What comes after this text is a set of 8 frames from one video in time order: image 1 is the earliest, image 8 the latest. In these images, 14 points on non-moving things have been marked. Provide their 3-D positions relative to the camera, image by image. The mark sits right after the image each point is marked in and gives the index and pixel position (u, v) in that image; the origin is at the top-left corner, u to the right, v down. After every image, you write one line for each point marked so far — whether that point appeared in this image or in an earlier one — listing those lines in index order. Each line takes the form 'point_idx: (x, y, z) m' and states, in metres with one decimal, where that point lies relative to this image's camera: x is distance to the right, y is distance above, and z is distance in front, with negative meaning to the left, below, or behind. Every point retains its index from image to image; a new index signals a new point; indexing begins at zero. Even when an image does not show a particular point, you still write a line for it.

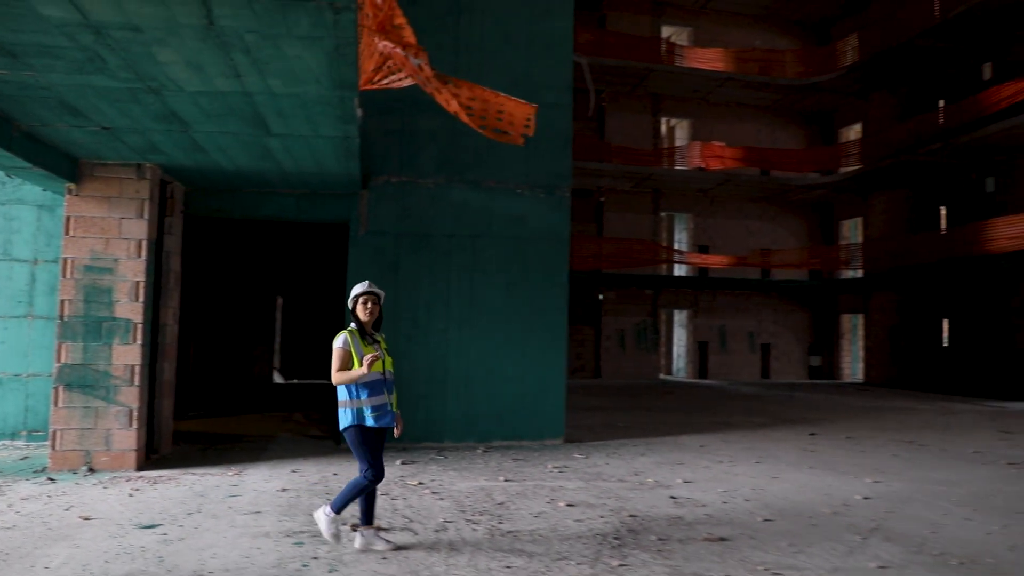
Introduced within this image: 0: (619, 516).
0: (+0.7, -1.4, +4.9) m
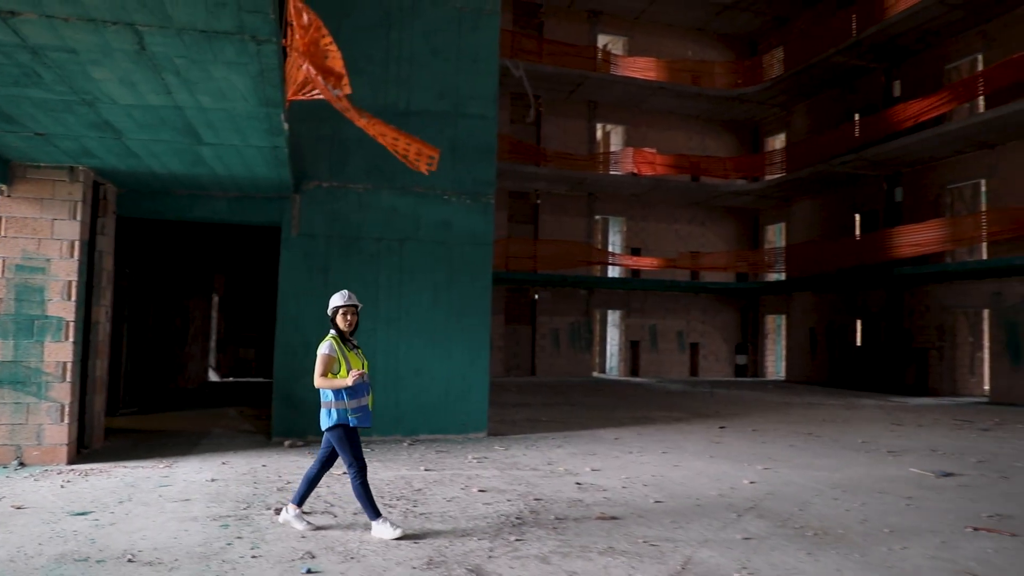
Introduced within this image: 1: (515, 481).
0: (+0.1, -1.4, +5.3) m
1: (0.0, -1.5, +5.9) m
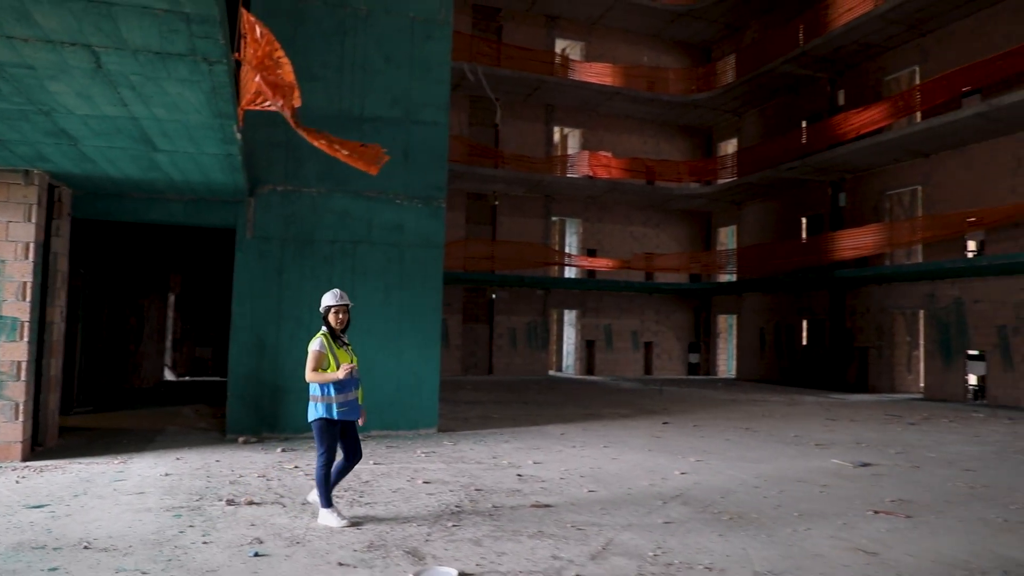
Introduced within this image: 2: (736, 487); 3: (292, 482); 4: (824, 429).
0: (-0.3, -1.5, +5.7) m
1: (-0.4, -1.5, +6.3) m
2: (+1.7, -1.6, +6.0) m
3: (-1.6, -1.4, +5.7) m
4: (+4.0, -1.8, +9.9) m
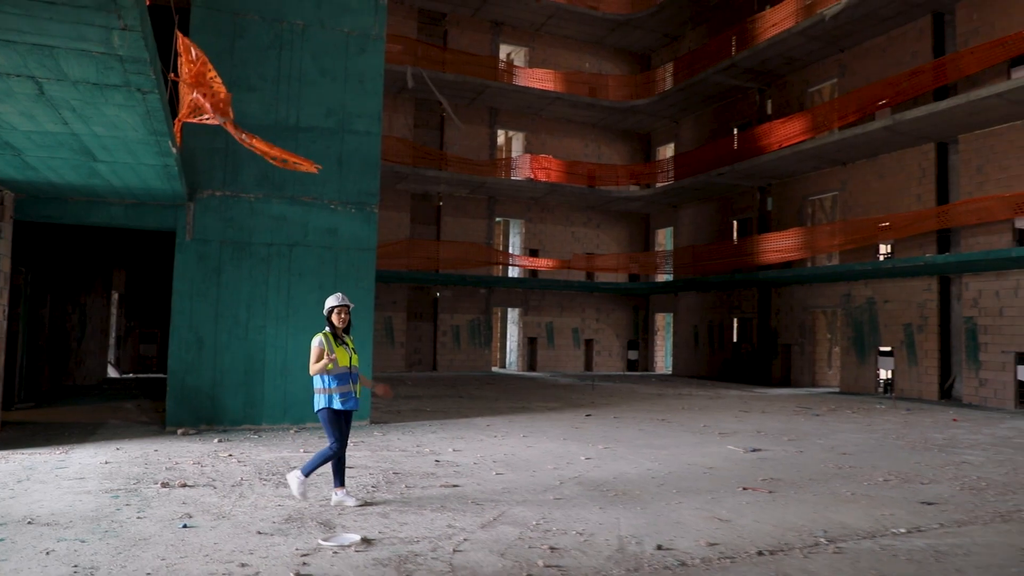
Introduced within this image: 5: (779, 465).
0: (-1.0, -1.5, +6.2) m
1: (-1.1, -1.5, +6.8) m
2: (+1.0, -1.6, +6.7) m
3: (-2.3, -1.4, +6.2) m
4: (+3.0, -1.8, +10.7) m
5: (+2.5, -1.6, +7.2) m
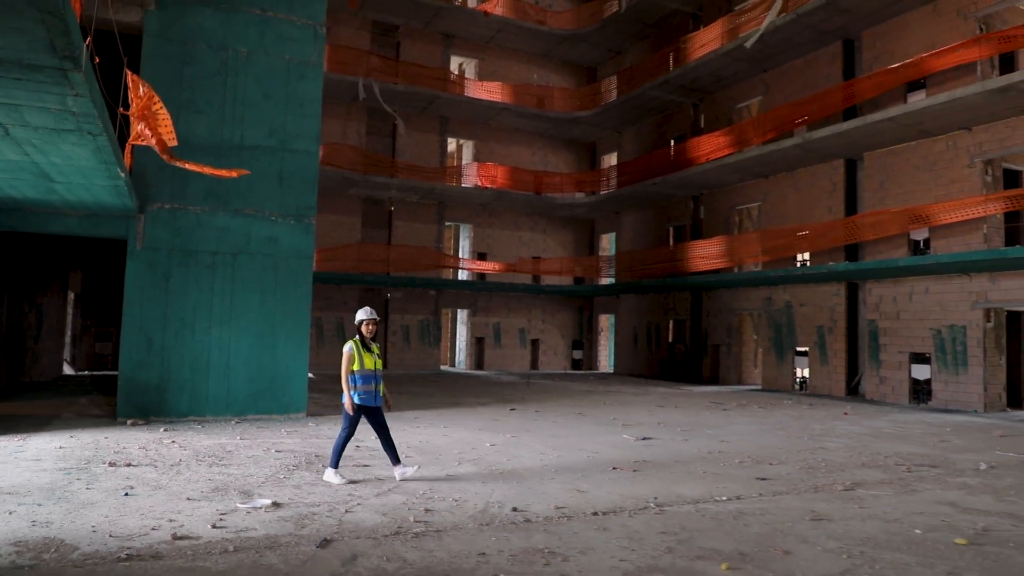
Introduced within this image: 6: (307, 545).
0: (-1.9, -1.5, +7.2) m
1: (-2.0, -1.6, +7.8) m
2: (+0.2, -1.7, +7.7) m
3: (-3.2, -1.5, +7.1) m
4: (+2.0, -1.9, +11.8) m
5: (+1.6, -1.7, +8.3) m
6: (-1.1, -1.4, +4.2) m
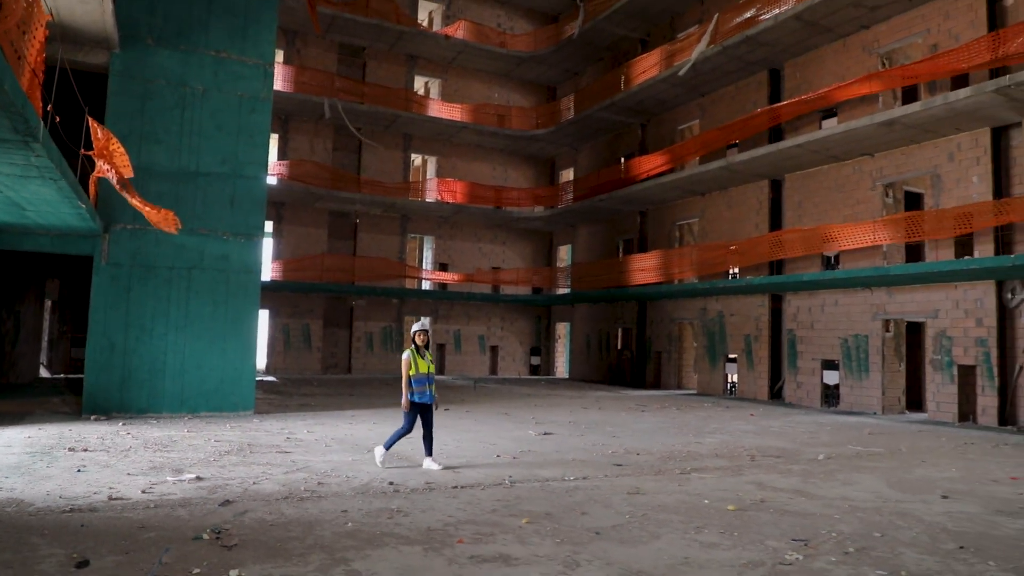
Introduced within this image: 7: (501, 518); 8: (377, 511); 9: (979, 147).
0: (-2.9, -1.7, +8.4) m
1: (-3.1, -1.7, +9.0) m
2: (-0.9, -1.8, +9.0) m
3: (-4.2, -1.6, +8.4) m
4: (+0.9, -2.1, +13.1) m
5: (+0.5, -1.9, +9.6) m
6: (-2.1, -1.5, +5.5) m
7: (-0.1, -1.6, +5.4) m
8: (-1.0, -1.6, +5.5) m
9: (+8.3, +2.5, +13.9) m
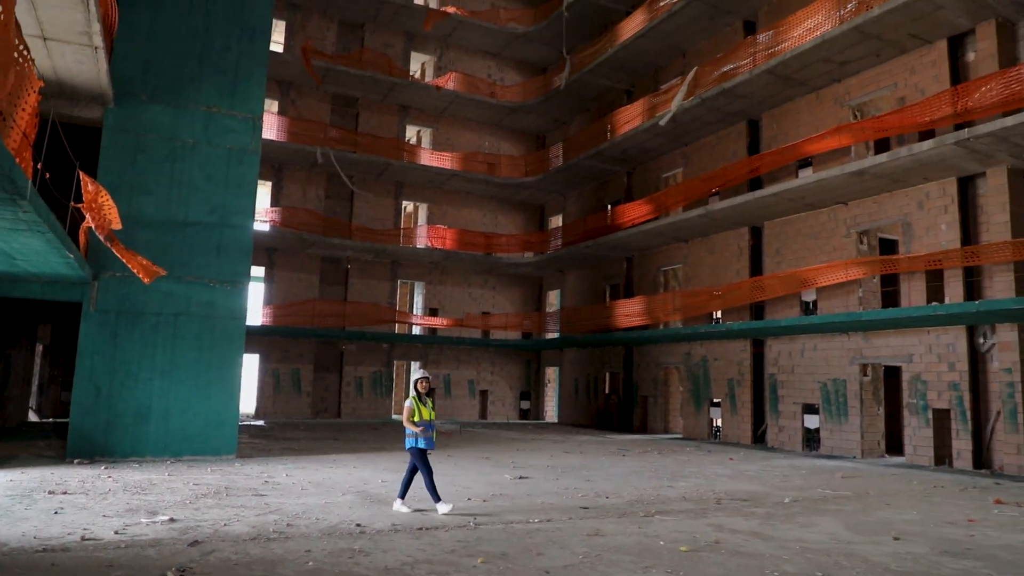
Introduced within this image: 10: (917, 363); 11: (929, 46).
0: (-3.2, -2.2, +8.6) m
1: (-3.4, -2.3, +9.2) m
2: (-1.2, -2.4, +9.2) m
3: (-4.5, -2.1, +8.6) m
4: (+0.5, -2.9, +13.3) m
5: (+0.2, -2.5, +9.8) m
6: (-2.4, -1.9, +5.7) m
7: (-0.4, -1.9, +5.6) m
8: (-1.3, -1.9, +5.7) m
9: (+8.0, +1.7, +14.4) m
10: (+7.6, -1.4, +14.6) m
11: (+7.9, +4.6, +14.9) m
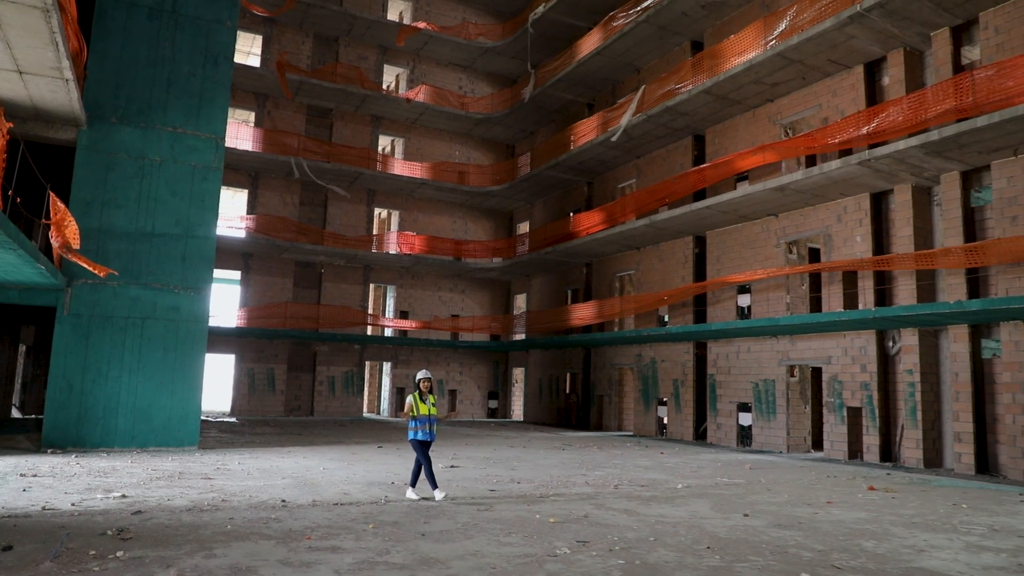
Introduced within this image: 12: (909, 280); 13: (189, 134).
0: (-4.2, -2.3, +9.8) m
1: (-4.4, -2.4, +10.3) m
2: (-2.2, -2.5, +10.4) m
3: (-5.5, -2.2, +9.7) m
4: (-0.5, -3.0, +14.5) m
5: (-0.8, -2.6, +11.0) m
6: (-3.4, -2.0, +6.9) m
7: (-1.4, -2.0, +6.7) m
8: (-2.2, -2.0, +6.8) m
9: (+7.0, +1.5, +15.6) m
10: (+6.6, -1.6, +15.9) m
11: (+6.9, +4.5, +16.1) m
12: (+7.4, +0.1, +14.6) m
13: (-5.4, +2.6, +13.2) m
